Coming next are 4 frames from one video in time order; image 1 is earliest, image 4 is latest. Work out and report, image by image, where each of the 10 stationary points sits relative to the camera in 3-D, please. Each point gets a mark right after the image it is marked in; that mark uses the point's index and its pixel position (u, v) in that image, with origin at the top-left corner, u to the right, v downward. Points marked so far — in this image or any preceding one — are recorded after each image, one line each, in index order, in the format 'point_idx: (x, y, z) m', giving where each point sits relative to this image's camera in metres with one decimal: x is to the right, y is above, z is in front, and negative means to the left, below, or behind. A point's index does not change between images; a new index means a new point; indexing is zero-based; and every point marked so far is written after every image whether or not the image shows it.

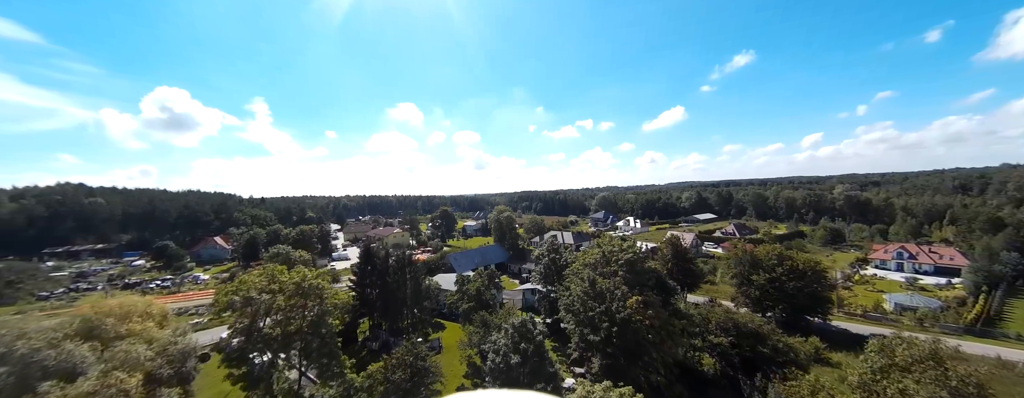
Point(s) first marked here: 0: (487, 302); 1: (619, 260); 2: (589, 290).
0: (-1.2, -5.1, +17.2) m
1: (+4.5, -2.6, +14.3) m
2: (+2.9, -3.4, +12.9) m
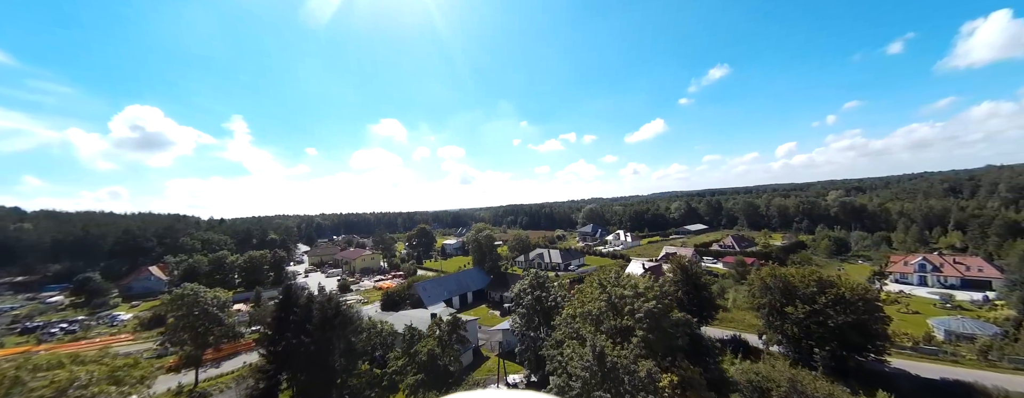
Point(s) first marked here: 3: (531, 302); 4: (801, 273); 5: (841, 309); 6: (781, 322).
0: (-2.3, -5.9, +12.2) m
1: (+3.4, -3.1, +9.6) m
2: (+1.9, -4.0, +8.1) m
3: (+0.8, -4.4, +14.9) m
4: (+15.3, -3.9, +18.3) m
5: (+15.3, -5.1, +16.1) m
6: (+13.6, -6.3, +17.6) m
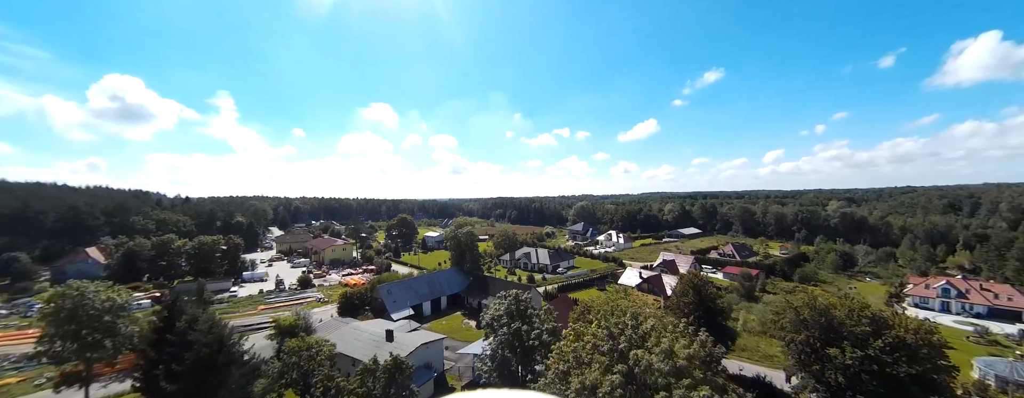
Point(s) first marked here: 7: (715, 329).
0: (-3.3, -5.7, +8.3) m
1: (+2.6, -3.3, +5.8) m
2: (+1.2, -4.1, +4.3) m
3: (-0.2, -4.4, +11.0) m
4: (+14.3, -4.4, +14.8) m
5: (+14.3, -5.8, +12.7) m
6: (+12.5, -6.8, +14.1) m
7: (+10.2, -6.6, +17.4) m
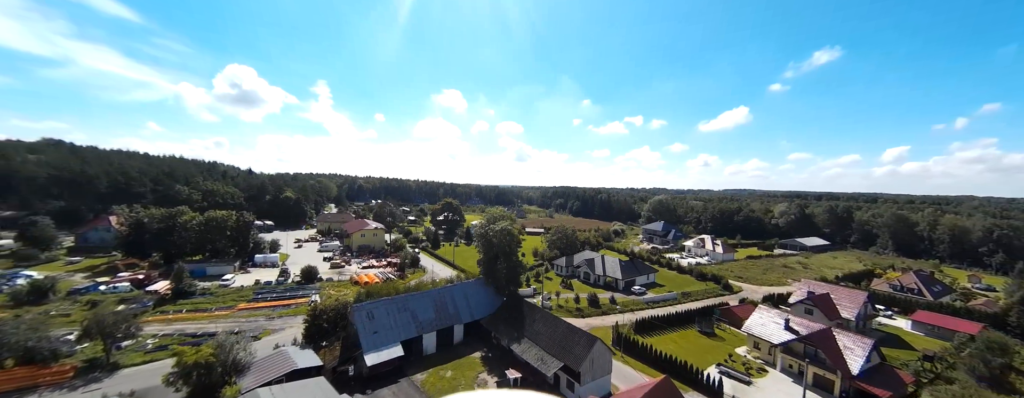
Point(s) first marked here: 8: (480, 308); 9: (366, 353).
0: (-4.1, -5.3, -1.4) m
1: (+1.4, -3.2, -5.0) m
2: (-0.4, -4.0, -6.2) m
3: (-0.5, -4.0, +0.7) m
4: (+14.3, -4.8, +1.9) m
5: (+13.9, -6.2, -0.2) m
6: (+12.4, -7.0, +1.6) m
7: (+10.8, -6.6, +5.1) m
8: (-1.7, -6.2, +19.8) m
9: (-6.3, -6.7, +15.0) m
